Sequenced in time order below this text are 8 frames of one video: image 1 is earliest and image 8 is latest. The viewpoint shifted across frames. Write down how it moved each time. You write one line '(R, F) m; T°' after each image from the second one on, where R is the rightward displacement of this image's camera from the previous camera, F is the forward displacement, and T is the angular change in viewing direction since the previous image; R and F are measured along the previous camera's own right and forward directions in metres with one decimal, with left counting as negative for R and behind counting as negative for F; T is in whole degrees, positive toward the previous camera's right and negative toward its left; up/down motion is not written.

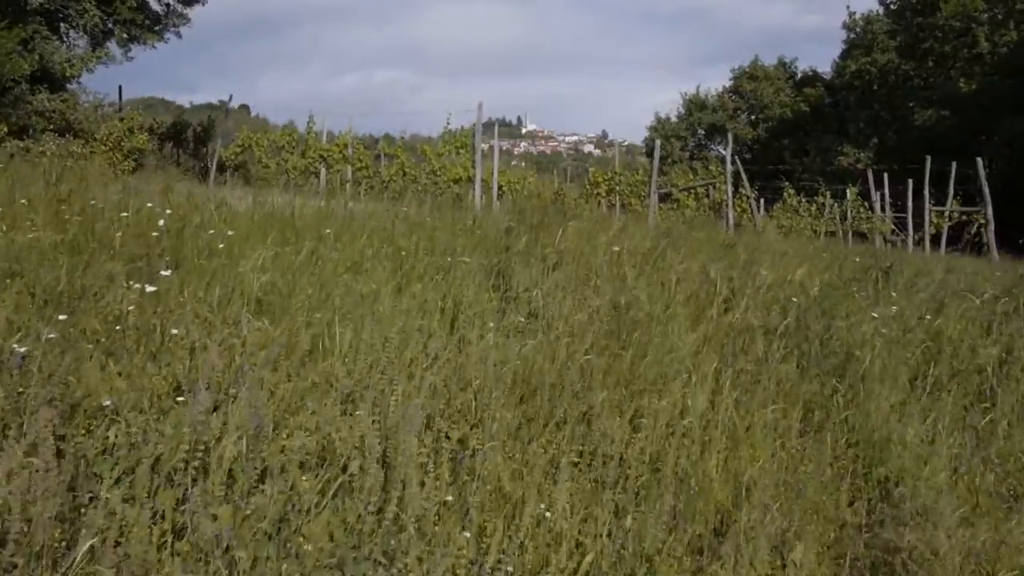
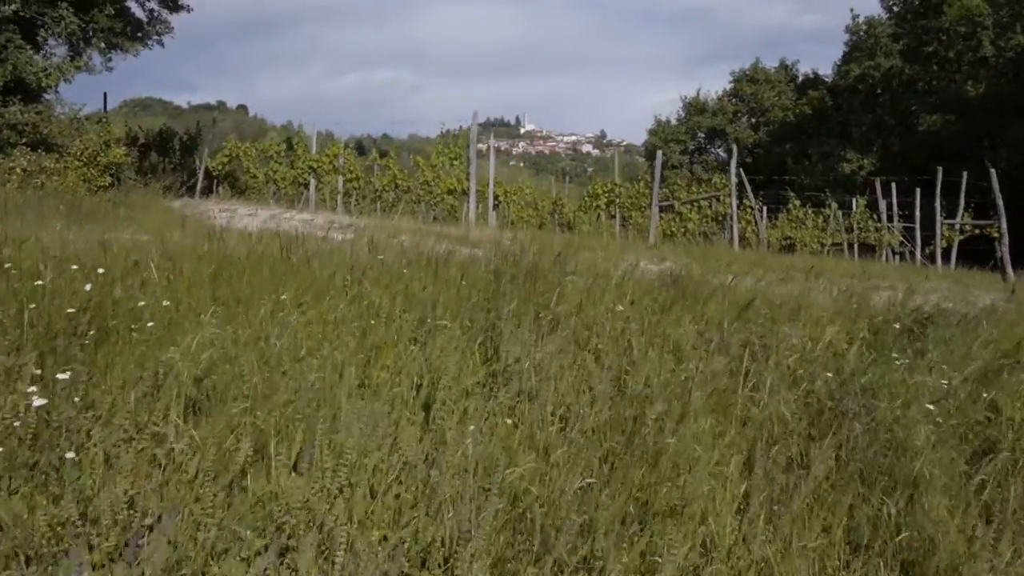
(0.0, +0.5) m; 0°
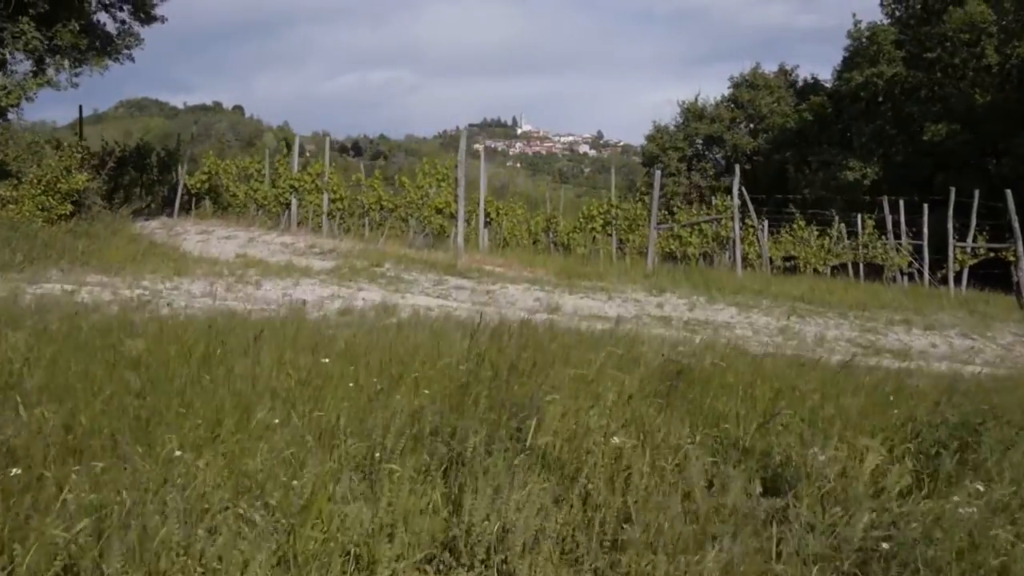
(+0.1, +0.7) m; 0°
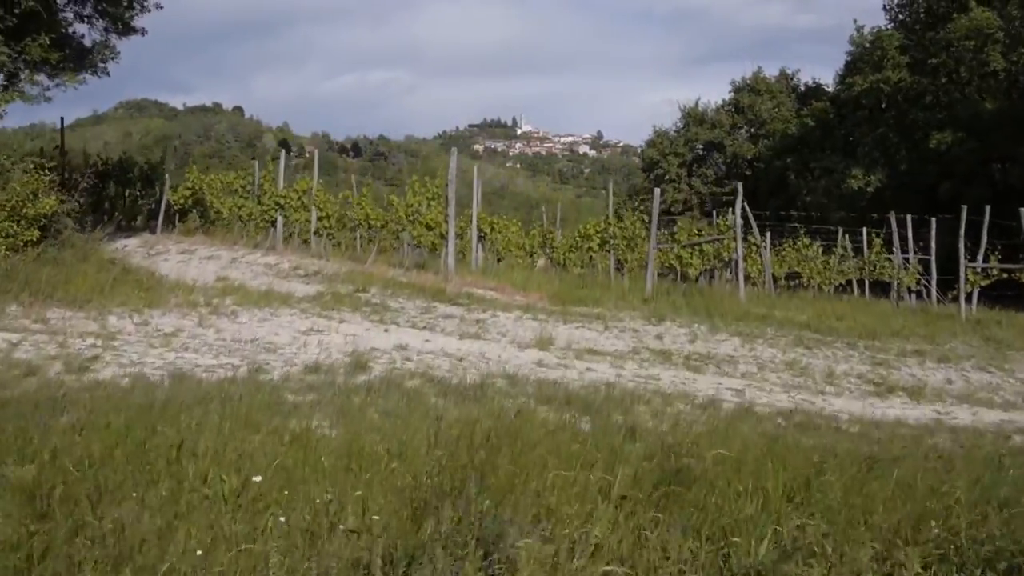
(+0.1, +0.5) m; 0°
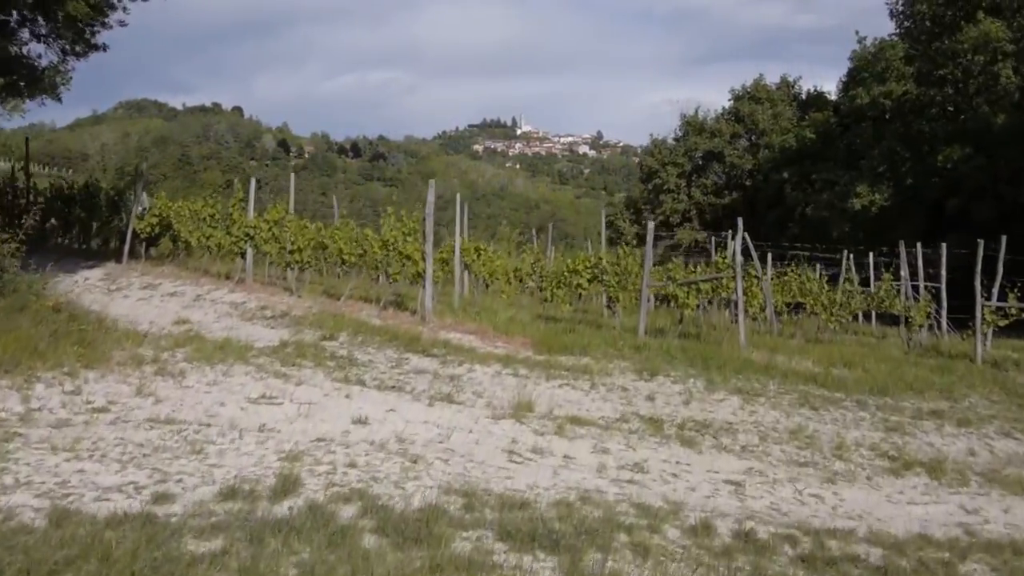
(+0.2, +0.8) m; 0°
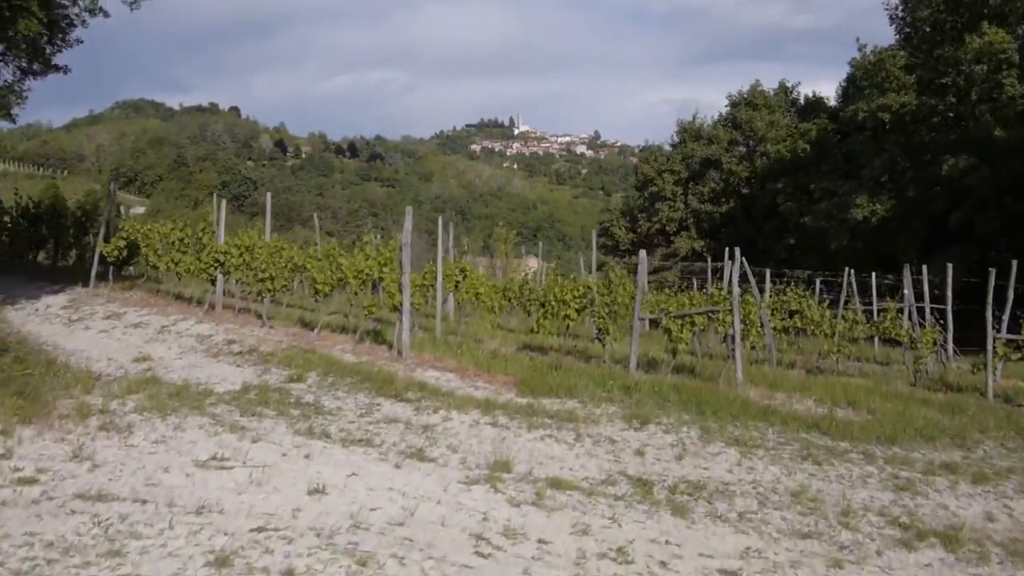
(+0.2, +0.6) m; 0°
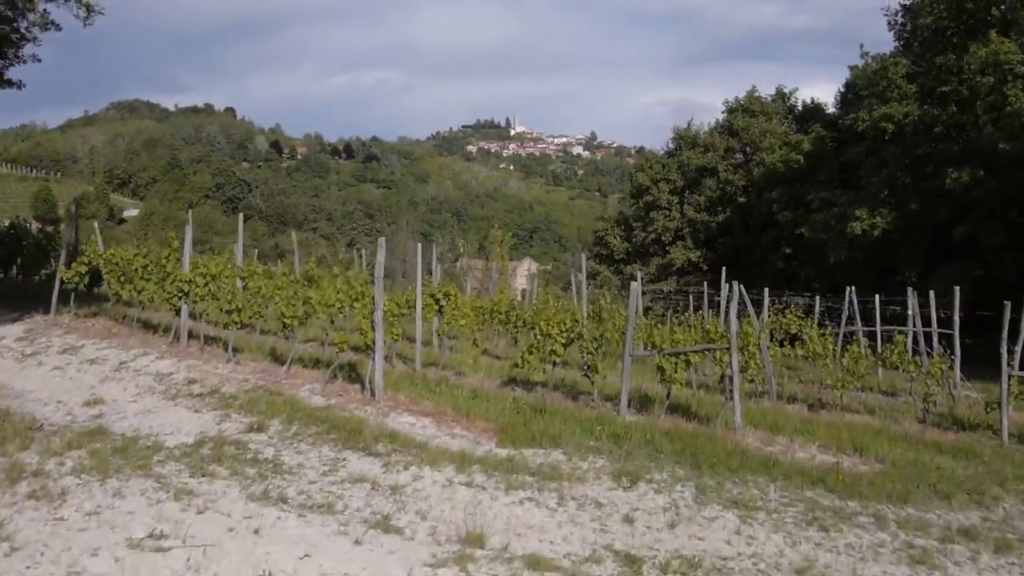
(+0.1, +0.7) m; 0°
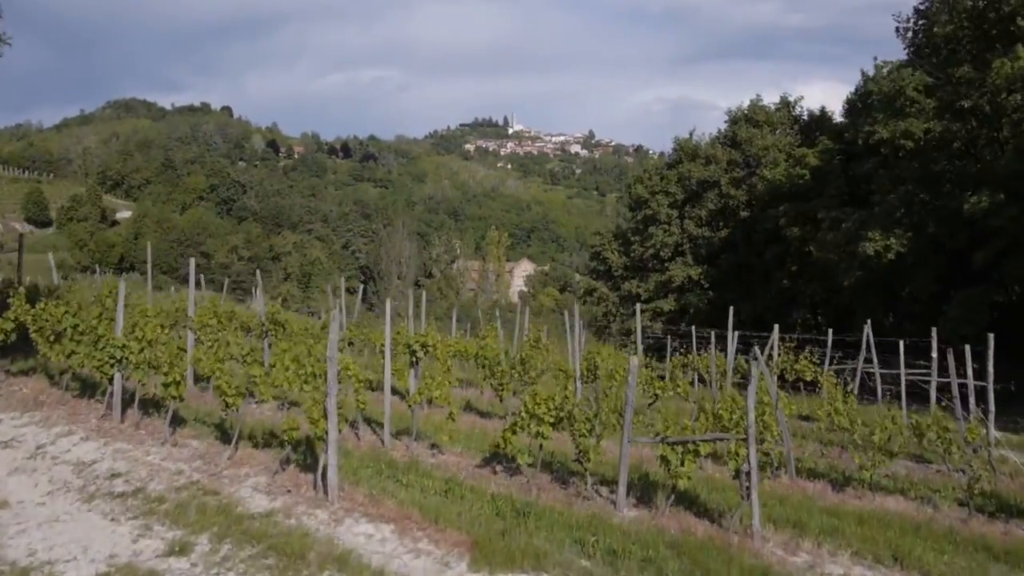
(+0.2, +1.4) m; 0°
